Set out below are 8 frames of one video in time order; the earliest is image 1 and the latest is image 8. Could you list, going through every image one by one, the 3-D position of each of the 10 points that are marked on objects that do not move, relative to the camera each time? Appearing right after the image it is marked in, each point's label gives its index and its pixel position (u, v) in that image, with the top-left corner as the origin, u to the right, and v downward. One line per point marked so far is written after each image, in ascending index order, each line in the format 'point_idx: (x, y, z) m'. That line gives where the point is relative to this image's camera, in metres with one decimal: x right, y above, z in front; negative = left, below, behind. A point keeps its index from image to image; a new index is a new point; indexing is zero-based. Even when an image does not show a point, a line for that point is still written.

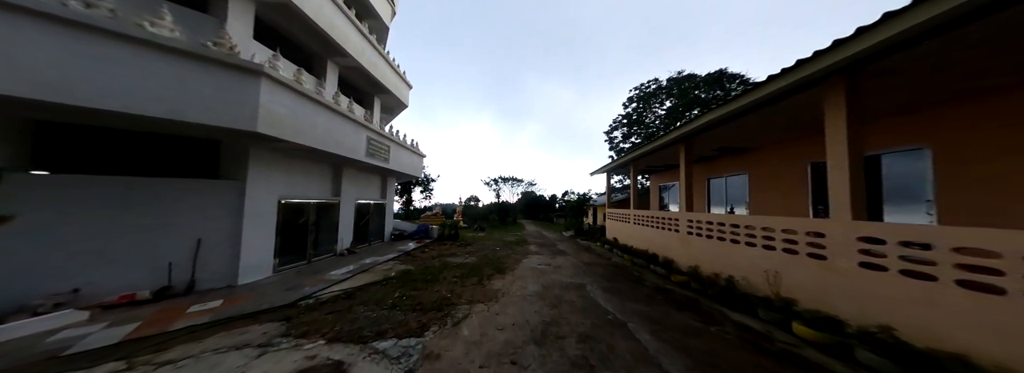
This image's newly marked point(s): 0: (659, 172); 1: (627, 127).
0: (+7.8, +0.8, +10.0) m
1: (+8.5, +4.4, +14.6) m
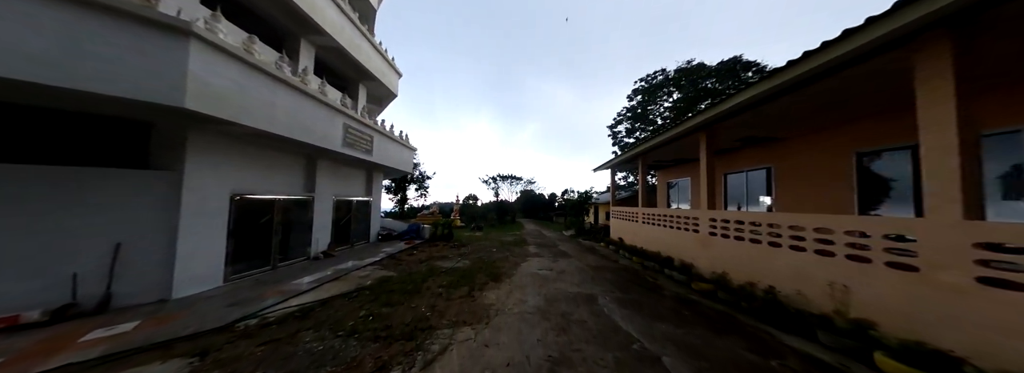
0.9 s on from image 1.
0: (+7.7, +0.9, +9.4) m
1: (+8.3, +4.6, +13.9) m
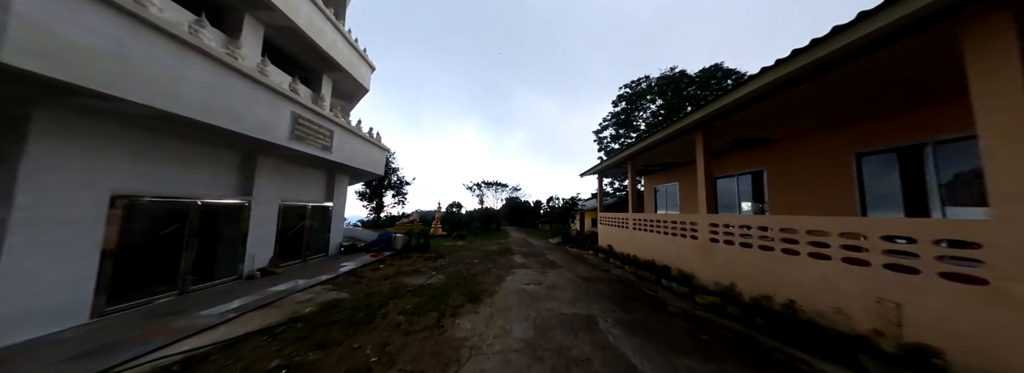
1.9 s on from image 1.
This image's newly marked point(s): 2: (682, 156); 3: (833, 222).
0: (+7.0, +0.7, +9.3) m
1: (+7.3, +4.2, +14.0) m
2: (+6.1, +1.1, +7.2) m
3: (+4.0, -0.4, +2.5) m
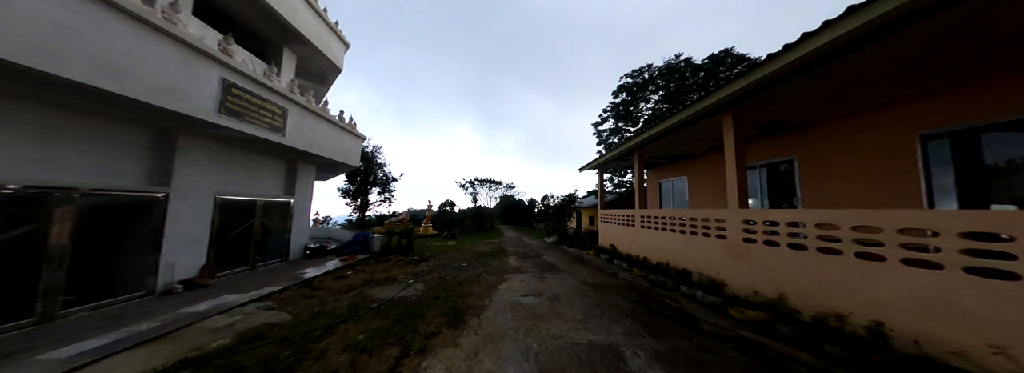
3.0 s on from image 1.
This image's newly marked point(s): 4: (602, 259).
0: (+6.7, +0.9, +8.7) m
1: (+7.0, +4.4, +13.4) m
2: (+6.0, +1.3, +6.6) m
3: (+3.9, -0.3, +1.8) m
4: (+3.5, -2.8, +7.9) m
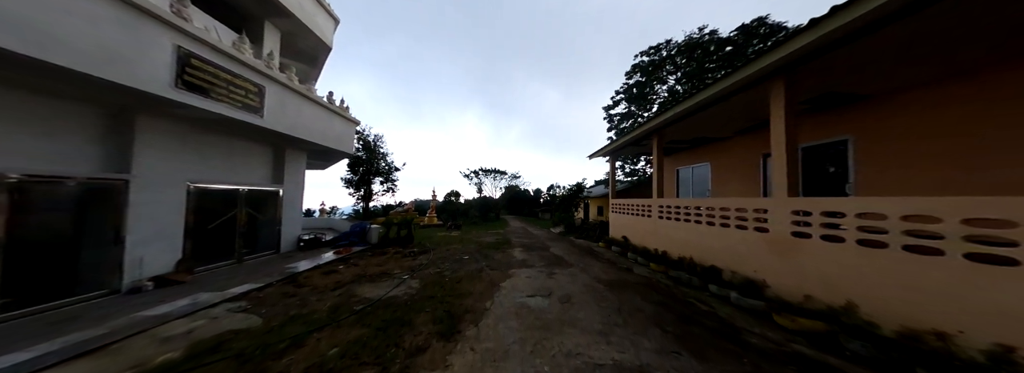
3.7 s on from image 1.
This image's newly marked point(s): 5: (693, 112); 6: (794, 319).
0: (+6.9, +1.4, +8.0) m
1: (+7.3, +5.1, +12.5) m
2: (+6.1, +1.7, +5.8) m
3: (+3.9, -0.1, +1.2) m
4: (+3.7, -2.4, +7.4) m
5: (+4.6, +1.9, +5.2) m
6: (+3.6, -1.7, +2.5) m
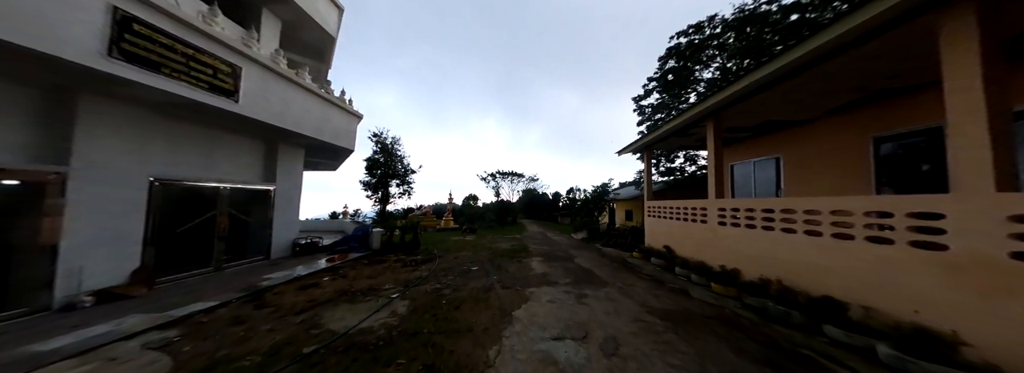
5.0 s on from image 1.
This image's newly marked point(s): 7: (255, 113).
0: (+7.5, +1.5, +6.4) m
1: (+8.2, +5.1, +11.0) m
2: (+6.5, +1.8, +4.4) m
3: (+3.9, 0.0, -0.1) m
4: (+4.3, -2.4, +6.1) m
5: (+4.9, +2.0, +3.9) m
6: (+3.7, -1.5, +1.3) m
7: (-4.6, +1.3, +3.7) m
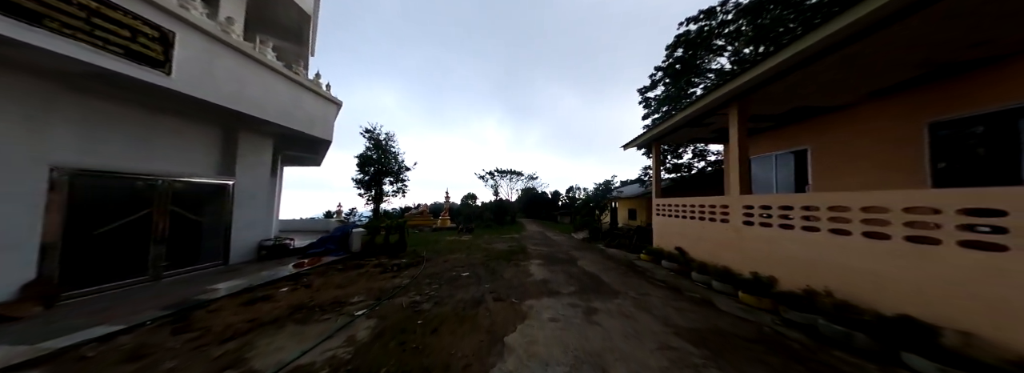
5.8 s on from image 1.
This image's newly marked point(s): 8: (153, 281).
0: (+7.4, +1.6, +5.9) m
1: (+8.1, +5.2, +10.4) m
2: (+6.4, +1.9, +3.8) m
3: (+3.8, +0.1, -0.6) m
4: (+4.2, -2.2, +5.5) m
5: (+4.8, +2.1, +3.3) m
6: (+3.6, -1.4, +0.7) m
7: (-4.7, +1.4, +3.1) m
8: (-5.7, -1.5, +3.3) m
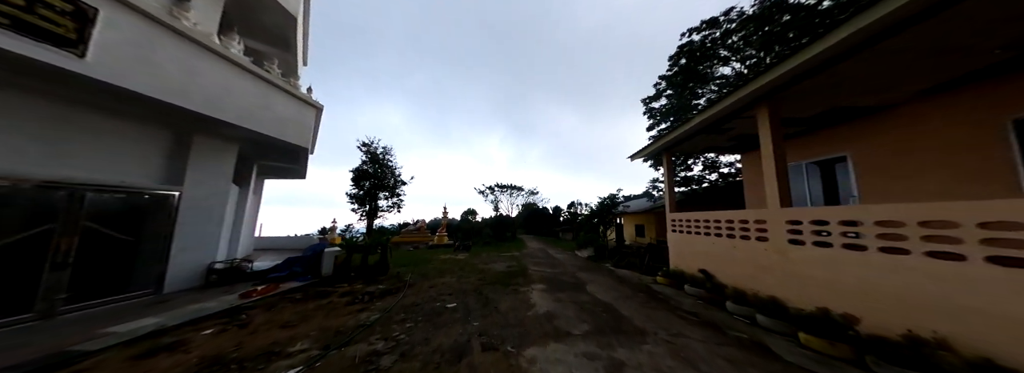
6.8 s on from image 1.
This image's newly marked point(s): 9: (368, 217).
0: (+7.4, +1.3, +5.3) m
1: (+8.1, +4.5, +10.1) m
2: (+6.4, +1.7, +3.3) m
3: (+3.8, +0.3, -1.3) m
4: (+4.2, -2.5, +4.7) m
5: (+4.8, +2.0, +2.8) m
6: (+3.5, -1.4, -0.1) m
7: (-4.7, +1.3, +2.6) m
8: (-5.8, -1.7, +2.7) m
9: (-10.5, -2.2, +15.0) m
